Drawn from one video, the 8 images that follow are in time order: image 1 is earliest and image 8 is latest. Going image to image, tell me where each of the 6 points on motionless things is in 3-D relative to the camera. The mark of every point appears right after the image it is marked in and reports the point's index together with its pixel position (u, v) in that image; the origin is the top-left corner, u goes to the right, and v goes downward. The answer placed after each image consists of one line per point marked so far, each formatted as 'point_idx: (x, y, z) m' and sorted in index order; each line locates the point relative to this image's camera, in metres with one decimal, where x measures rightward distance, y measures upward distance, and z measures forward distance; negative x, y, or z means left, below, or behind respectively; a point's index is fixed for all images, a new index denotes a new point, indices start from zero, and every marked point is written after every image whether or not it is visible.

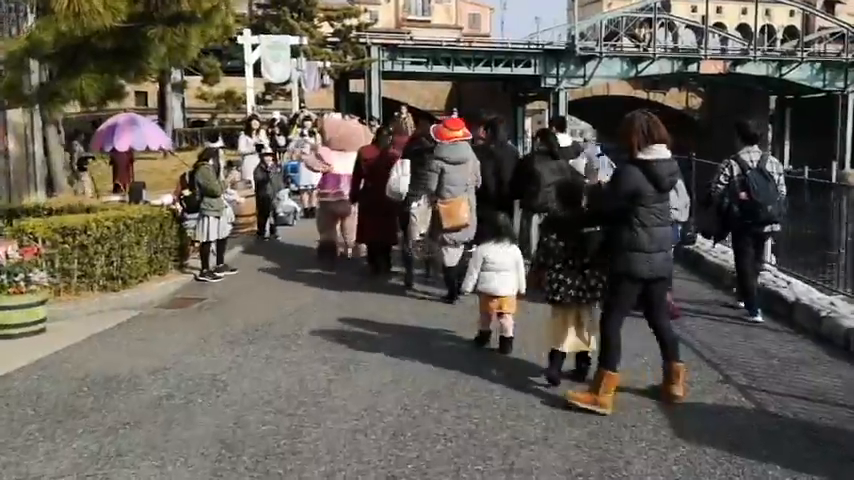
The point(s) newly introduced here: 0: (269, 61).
0: (-2.9, +3.3, +17.4) m
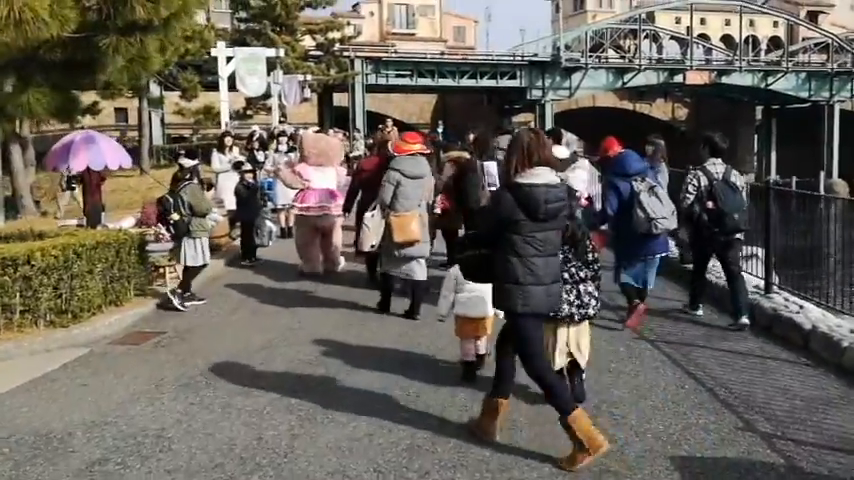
0: (-3.3, +2.9, +16.6) m
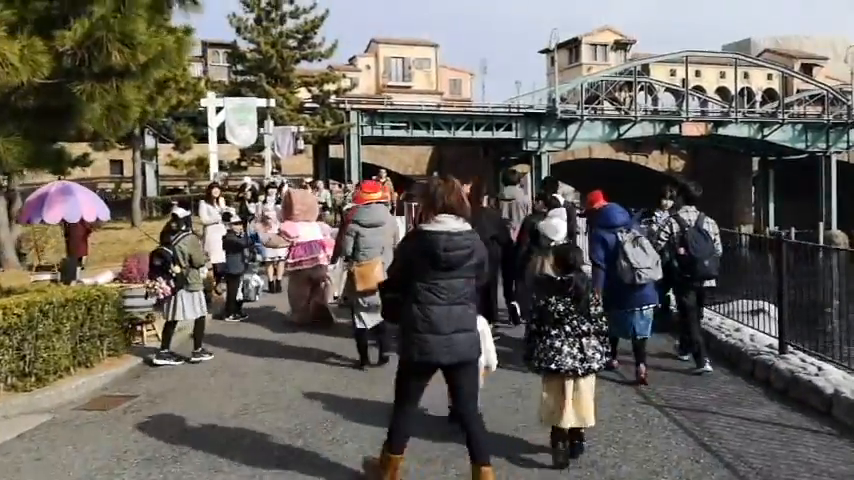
0: (-3.4, +2.0, +16.3) m
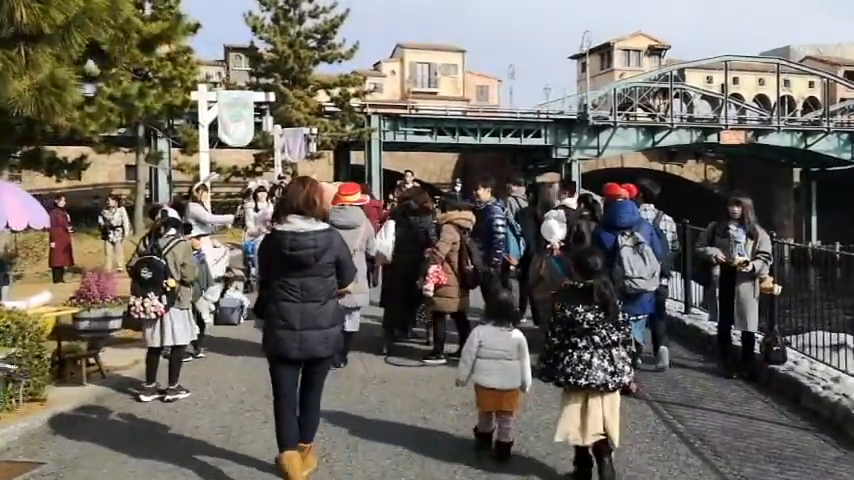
0: (-3.1, +1.8, +14.4) m
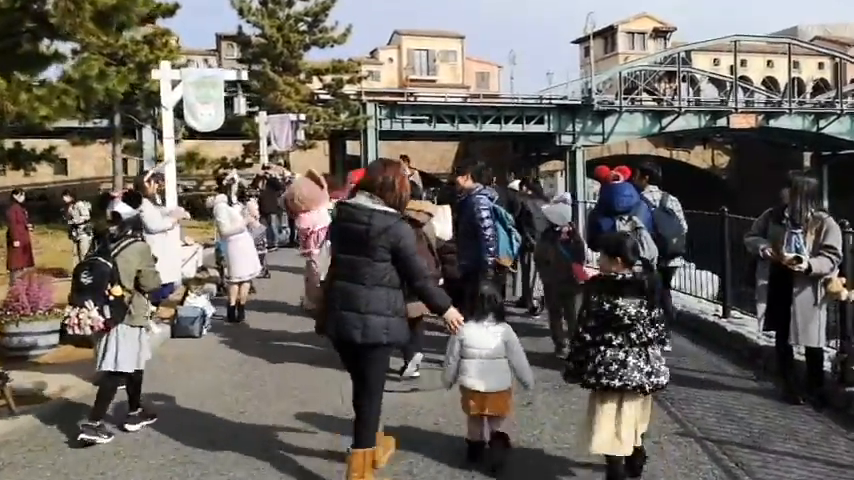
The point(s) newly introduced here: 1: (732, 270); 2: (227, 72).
0: (-3.2, +1.9, +12.8) m
1: (+3.0, -0.3, +9.1) m
2: (-2.8, +2.3, +13.1) m
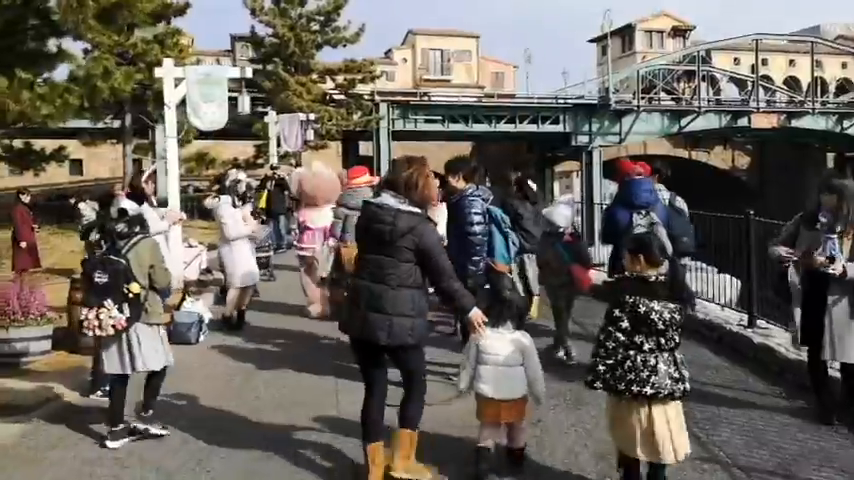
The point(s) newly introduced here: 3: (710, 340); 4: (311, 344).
0: (-3.0, +1.8, +12.4) m
1: (+3.1, -0.3, +8.7) m
2: (-2.6, +2.3, +12.7) m
3: (+2.6, -0.9, +8.6) m
4: (-1.2, -1.0, +9.3) m
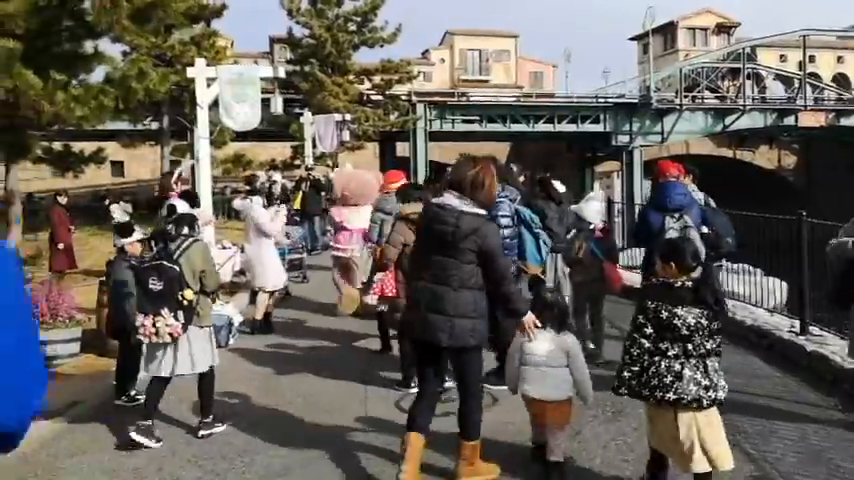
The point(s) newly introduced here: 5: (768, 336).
0: (-2.6, +1.8, +12.3) m
1: (+3.4, -0.3, +8.2) m
2: (-2.2, +2.3, +12.5) m
3: (+2.9, -0.9, +8.2) m
4: (-0.9, -1.1, +9.1) m
5: (+3.0, -0.8, +8.2) m
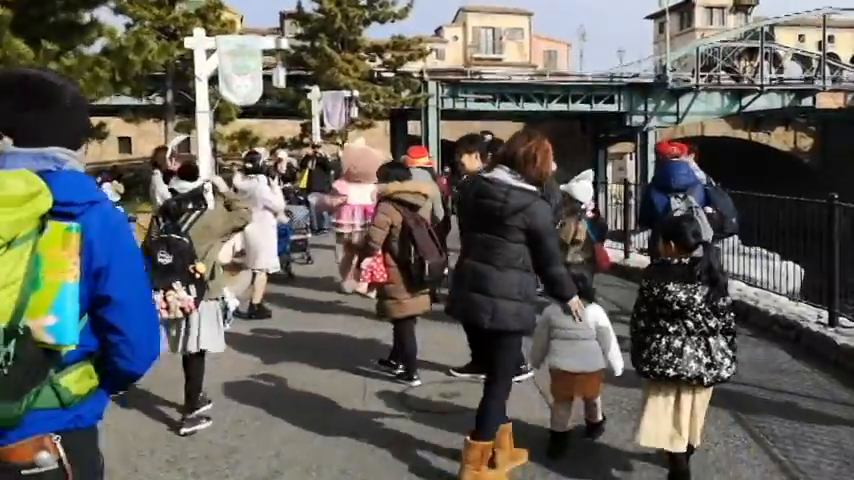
0: (-2.5, +2.1, +11.8) m
1: (+3.4, -0.2, +7.7) m
2: (-2.0, +2.5, +12.0) m
3: (+2.9, -0.8, +7.7) m
4: (-0.8, -0.9, +8.6) m
5: (+3.0, -0.7, +7.6) m
